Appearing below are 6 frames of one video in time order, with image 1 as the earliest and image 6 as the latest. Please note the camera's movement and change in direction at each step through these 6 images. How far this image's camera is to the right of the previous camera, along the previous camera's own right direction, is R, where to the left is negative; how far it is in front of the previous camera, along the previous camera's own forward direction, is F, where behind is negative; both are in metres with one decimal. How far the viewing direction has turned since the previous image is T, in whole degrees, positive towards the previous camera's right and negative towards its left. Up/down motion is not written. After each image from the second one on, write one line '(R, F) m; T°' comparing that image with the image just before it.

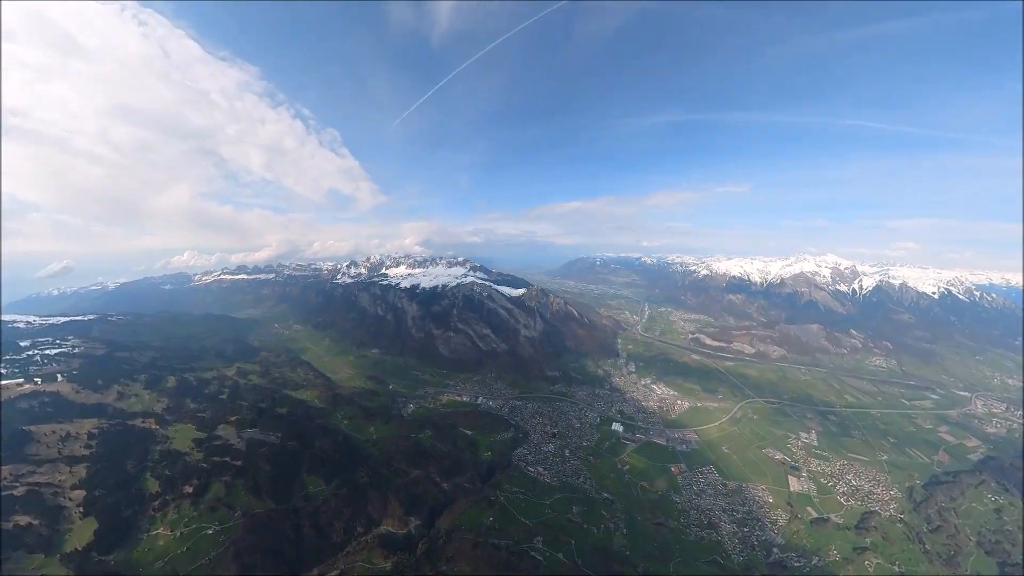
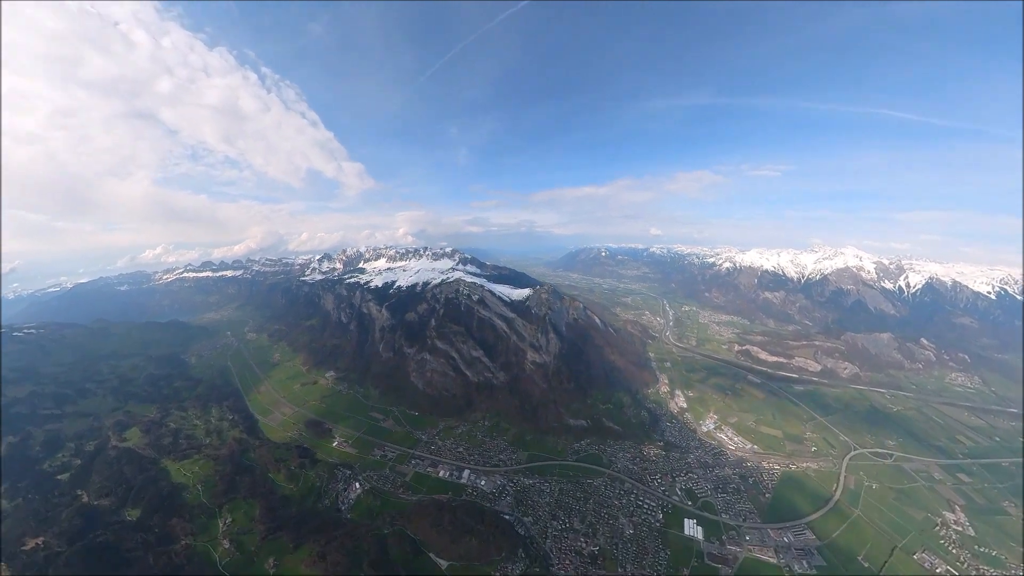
(-2.7, +41.9) m; 0°
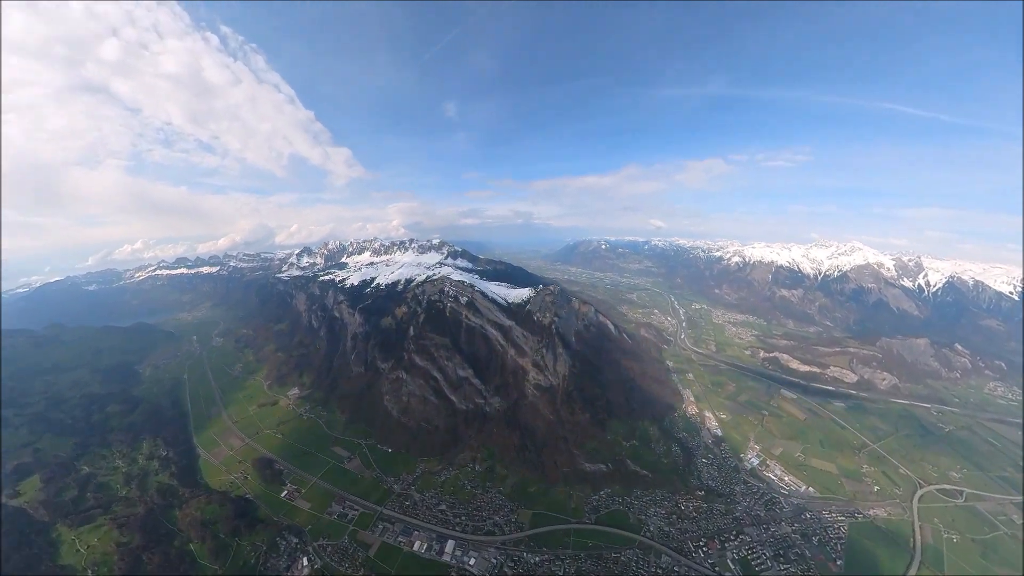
(-1.2, +18.7) m; 0°
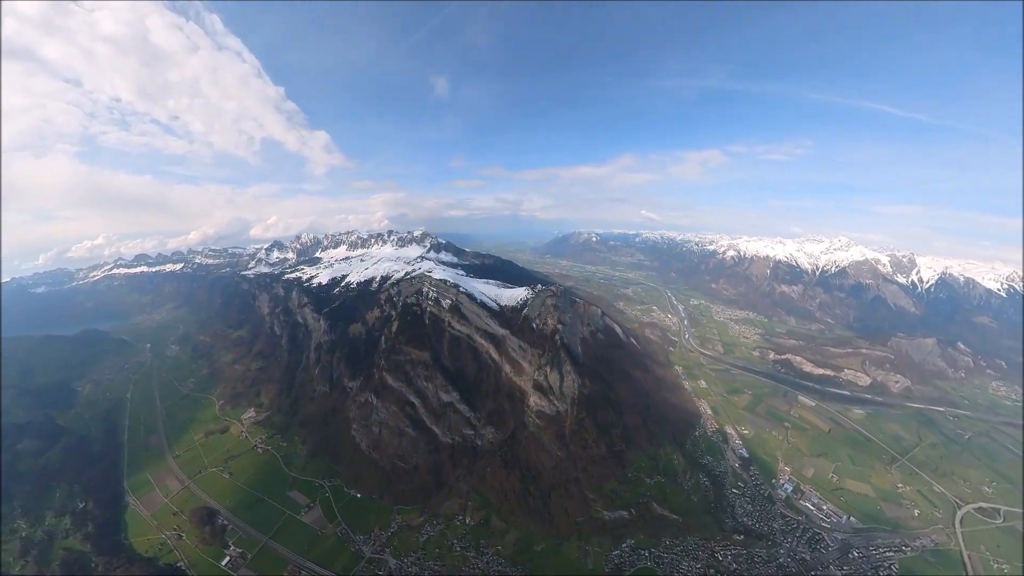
(-2.2, +13.0) m; +2°
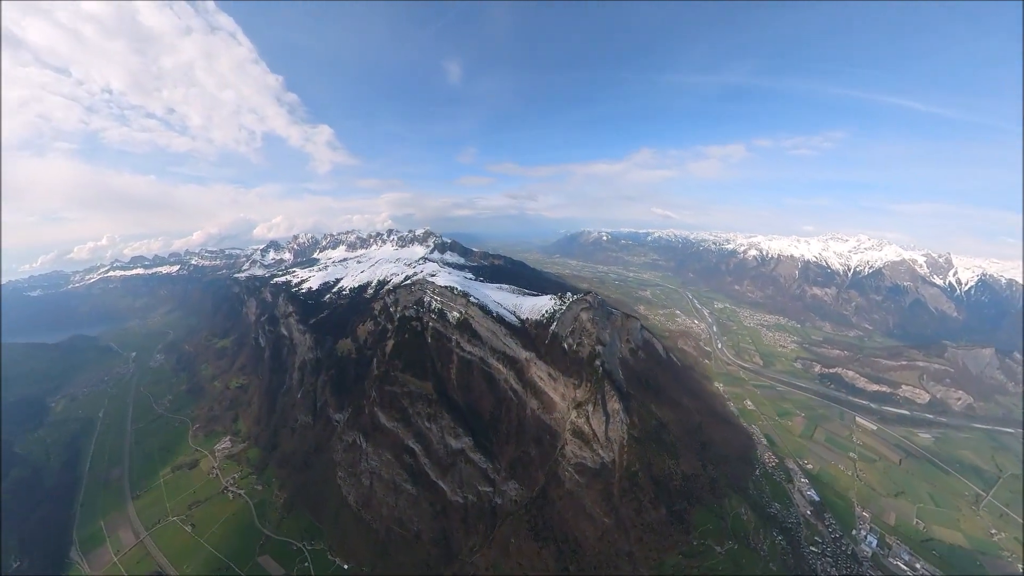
(-4.8, +11.6) m; -1°
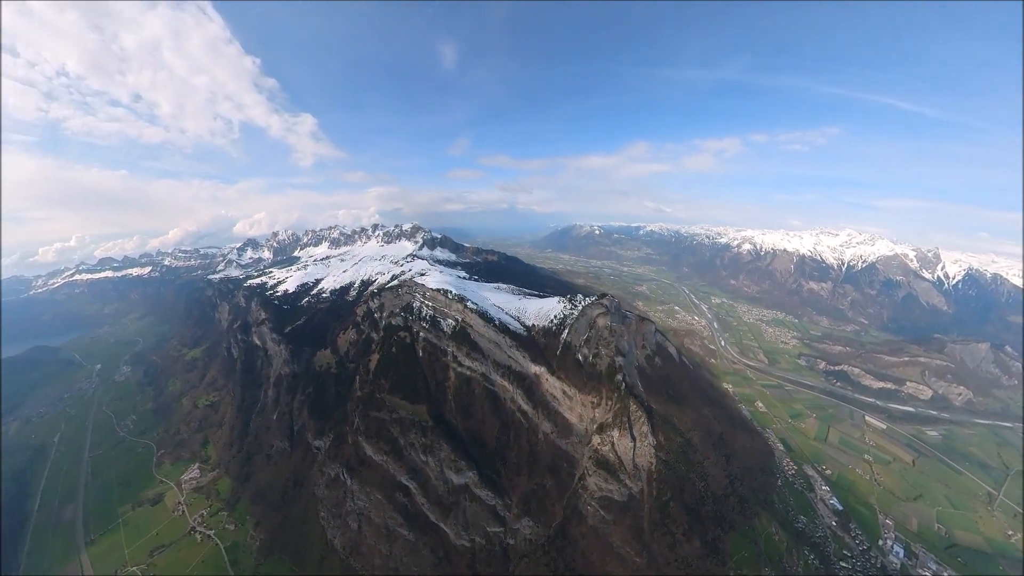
(-3.2, +5.4) m; +1°
